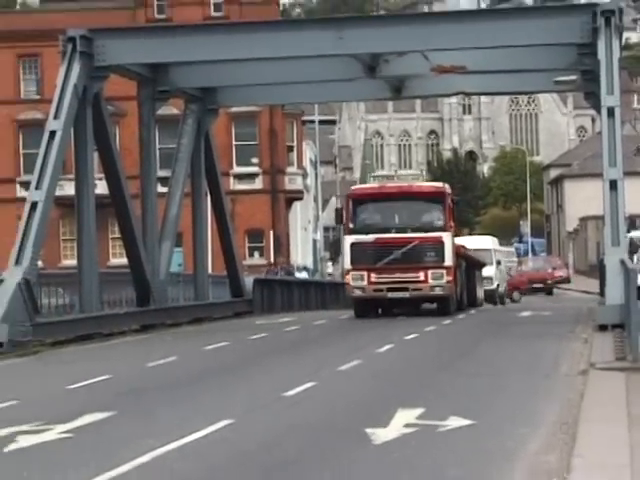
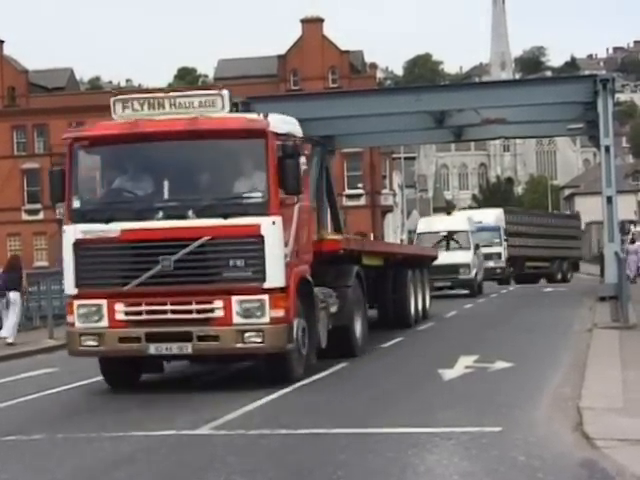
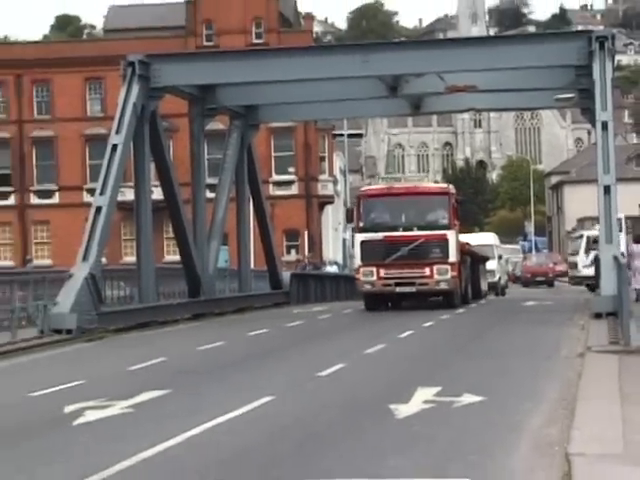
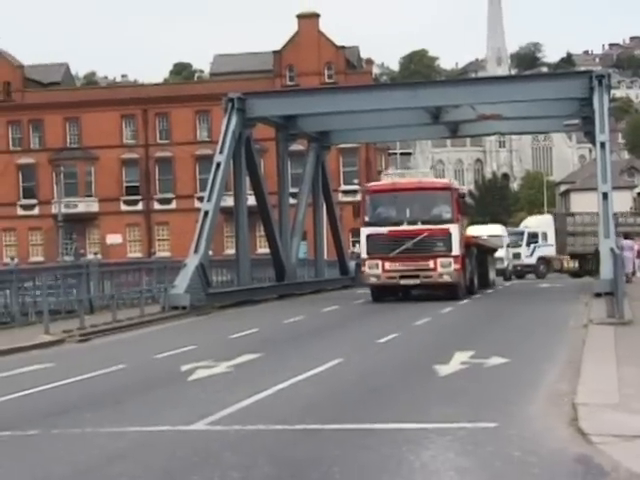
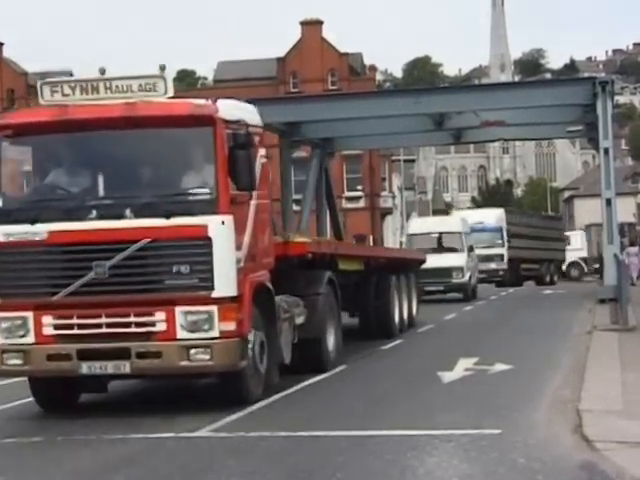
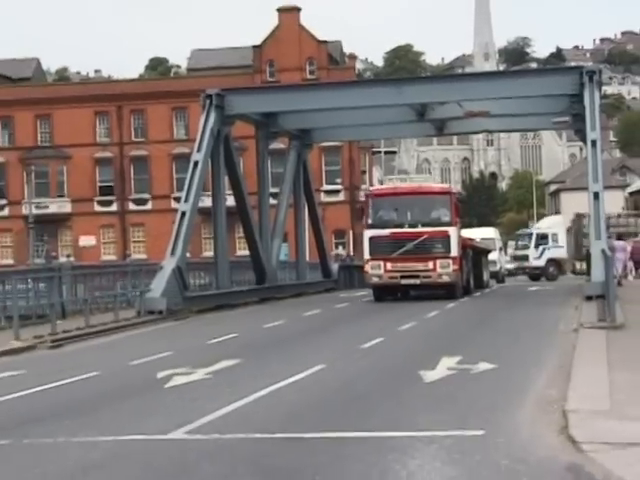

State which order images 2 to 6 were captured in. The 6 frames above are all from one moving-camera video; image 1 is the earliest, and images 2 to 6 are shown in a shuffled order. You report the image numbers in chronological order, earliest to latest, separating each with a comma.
3, 6, 4, 2, 5
